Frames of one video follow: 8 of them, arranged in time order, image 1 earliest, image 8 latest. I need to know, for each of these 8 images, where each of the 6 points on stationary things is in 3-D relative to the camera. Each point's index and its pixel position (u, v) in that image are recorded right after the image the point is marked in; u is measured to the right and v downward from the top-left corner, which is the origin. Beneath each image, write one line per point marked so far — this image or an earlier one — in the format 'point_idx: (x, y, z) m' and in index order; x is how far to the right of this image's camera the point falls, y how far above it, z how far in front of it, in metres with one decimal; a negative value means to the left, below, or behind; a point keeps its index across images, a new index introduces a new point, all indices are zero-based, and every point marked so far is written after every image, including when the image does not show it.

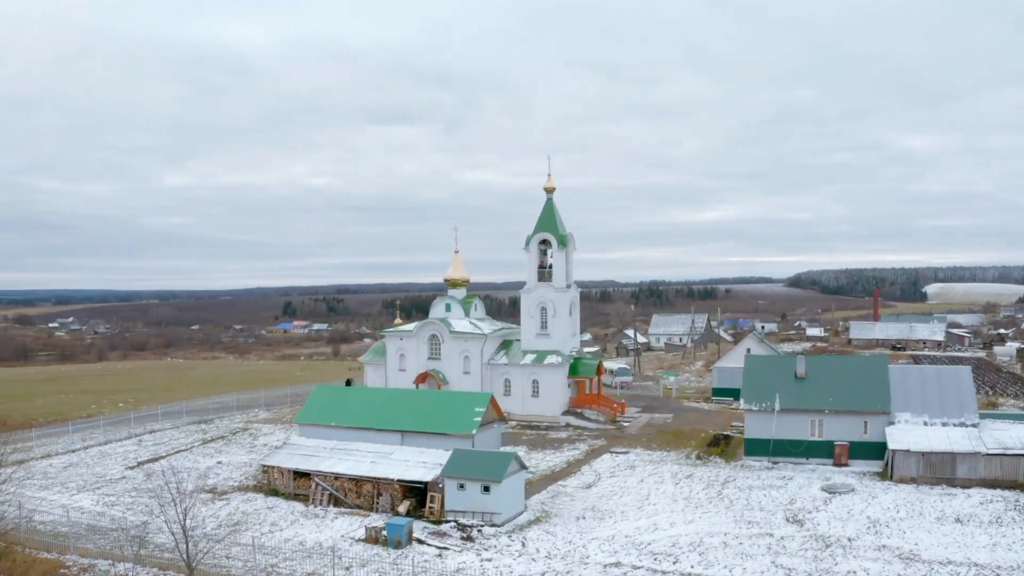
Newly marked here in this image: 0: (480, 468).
0: (-1.0, -4.4, +19.2) m
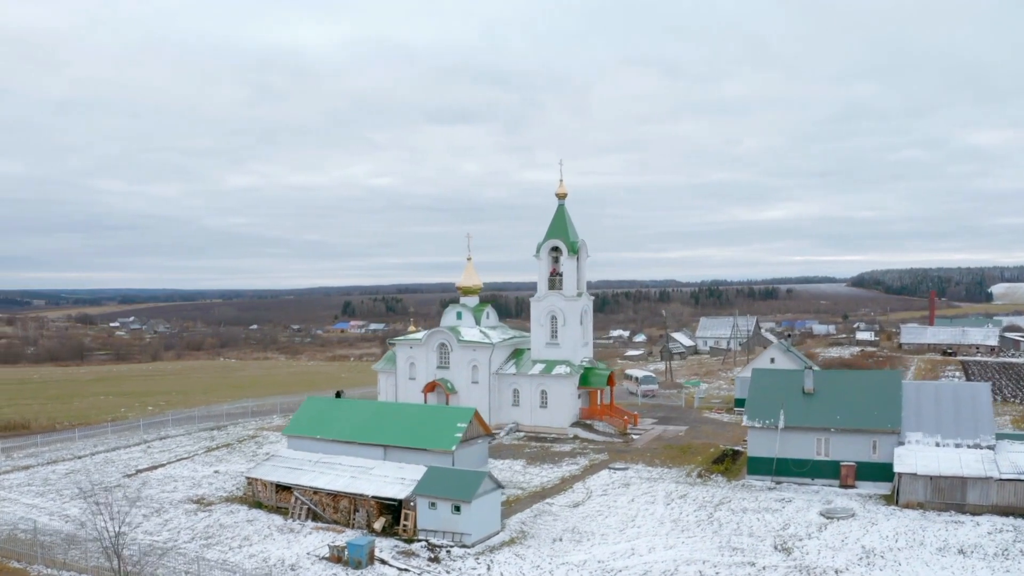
0: (-1.6, -4.7, +18.8) m
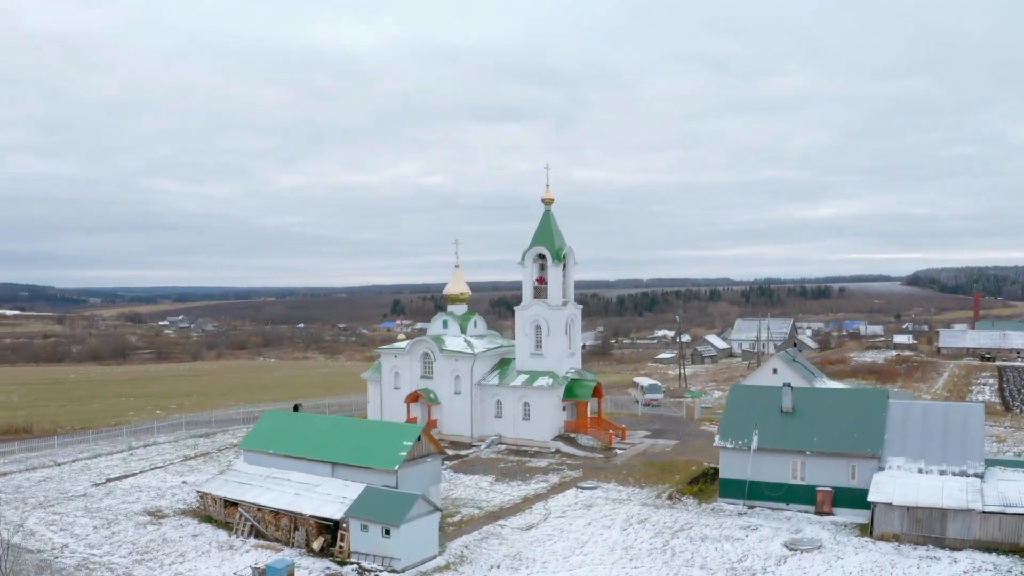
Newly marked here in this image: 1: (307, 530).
0: (-3.0, -5.1, +18.0) m
1: (-5.1, -6.0, +19.3) m
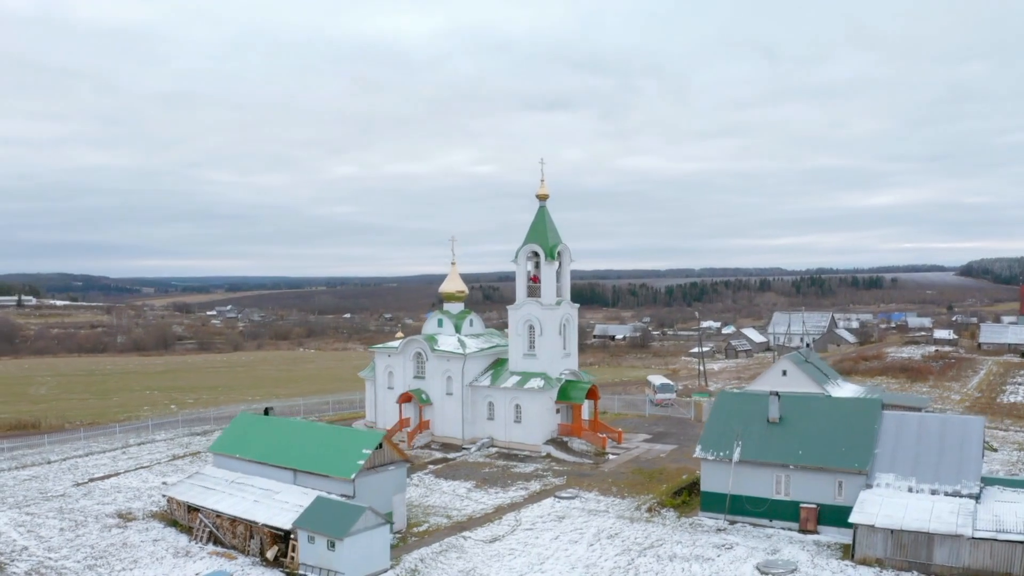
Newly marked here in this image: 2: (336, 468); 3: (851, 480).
0: (-4.1, -5.2, +17.4) m
1: (-6.1, -6.1, +18.8) m
2: (-4.4, -4.5, +19.7) m
3: (+8.5, -4.8, +19.6) m
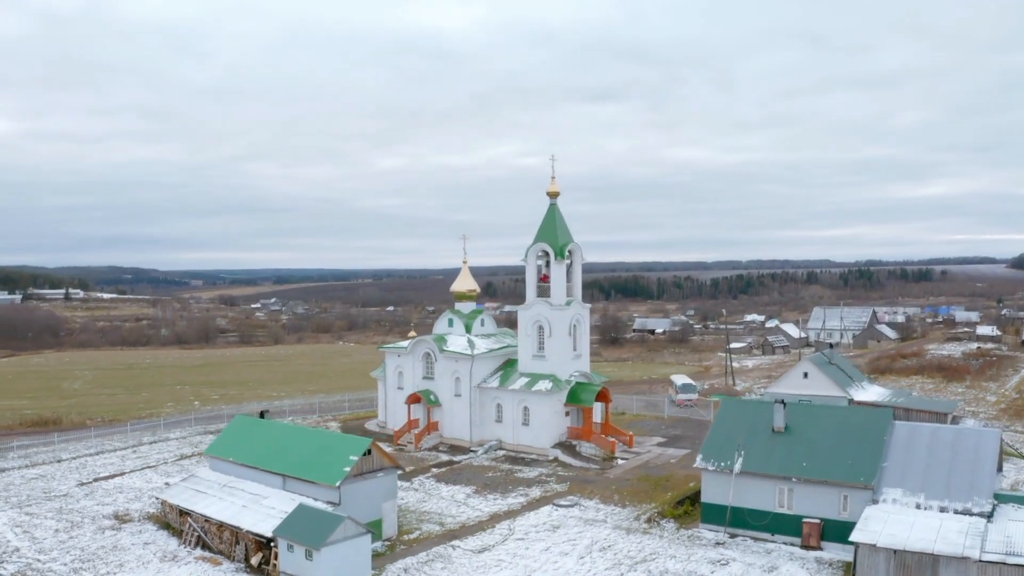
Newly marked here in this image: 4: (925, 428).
0: (-4.5, -5.3, +17.2) m
1: (-6.4, -6.2, +18.7) m
2: (-4.7, -4.6, +19.4) m
3: (+8.2, -4.9, +18.6) m
4: (+10.2, -3.5, +19.3) m
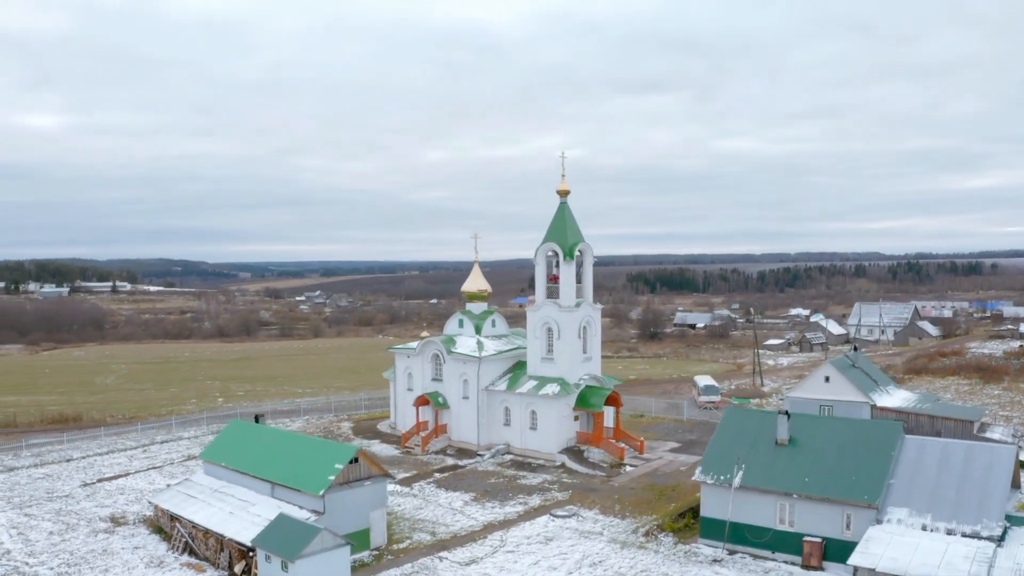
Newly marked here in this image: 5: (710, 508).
0: (-4.9, -5.5, +16.9) m
1: (-6.7, -6.3, +18.5) m
2: (-5.0, -4.8, +19.1) m
3: (+7.9, -5.1, +17.6) m
4: (+9.9, -3.6, +18.2) m
5: (+5.0, -5.5, +19.7) m
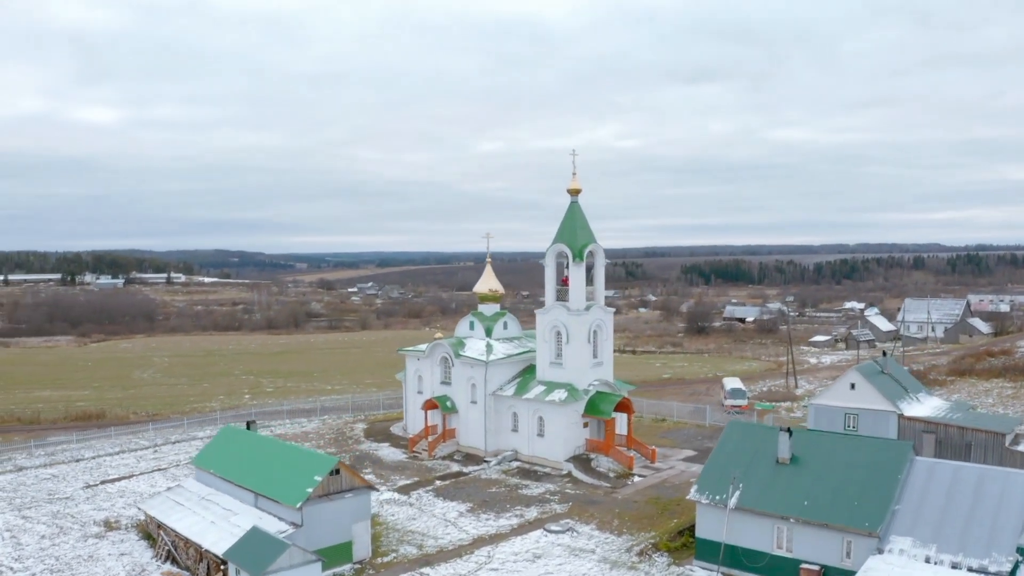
0: (-5.4, -5.7, +16.5) m
1: (-7.1, -6.5, +18.3) m
2: (-5.4, -5.0, +18.8) m
3: (+7.3, -5.3, +16.4) m
4: (+9.4, -3.9, +16.8) m
5: (+4.6, -5.7, +18.6) m
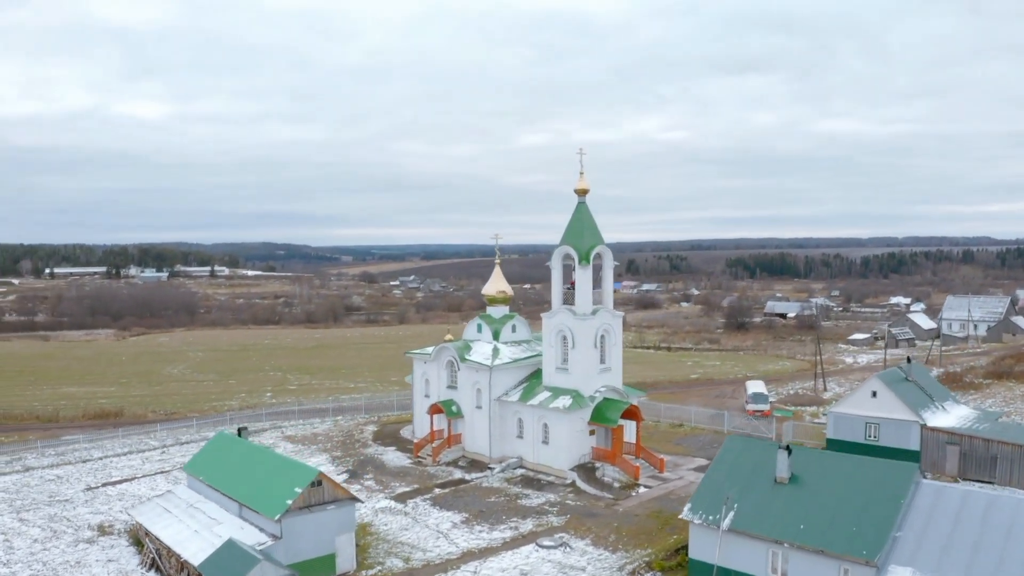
0: (-5.9, -5.9, +16.2) m
1: (-7.5, -6.7, +18.0) m
2: (-5.7, -5.1, +18.4) m
3: (+6.8, -5.6, +15.4) m
4: (+9.0, -4.1, +15.7) m
5: (+4.2, -6.0, +17.8) m
